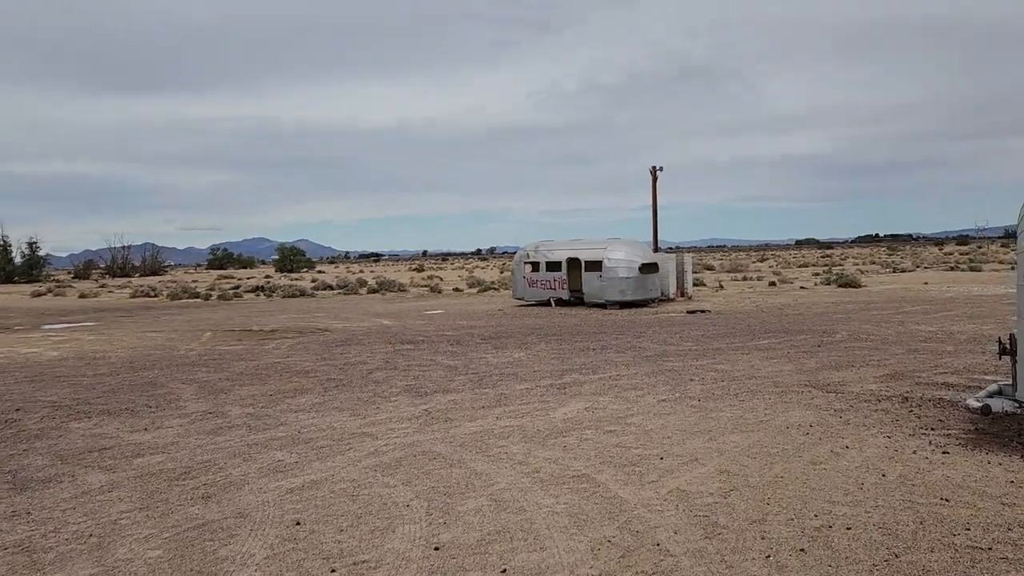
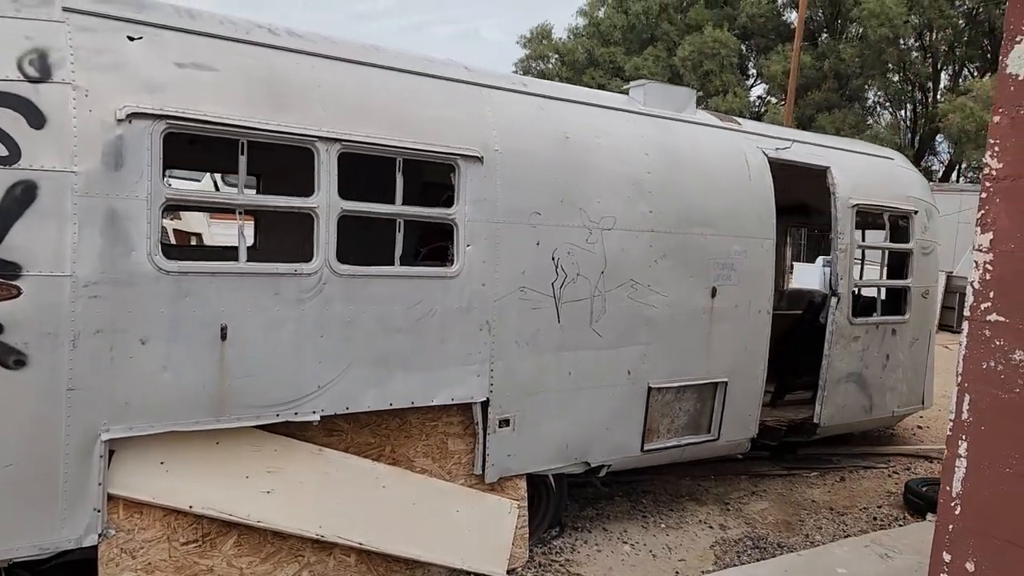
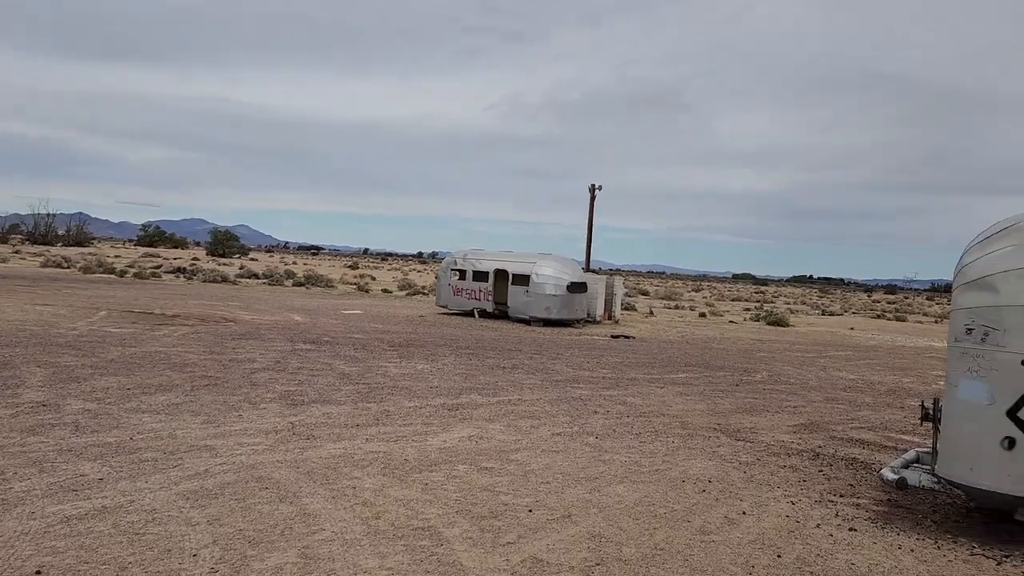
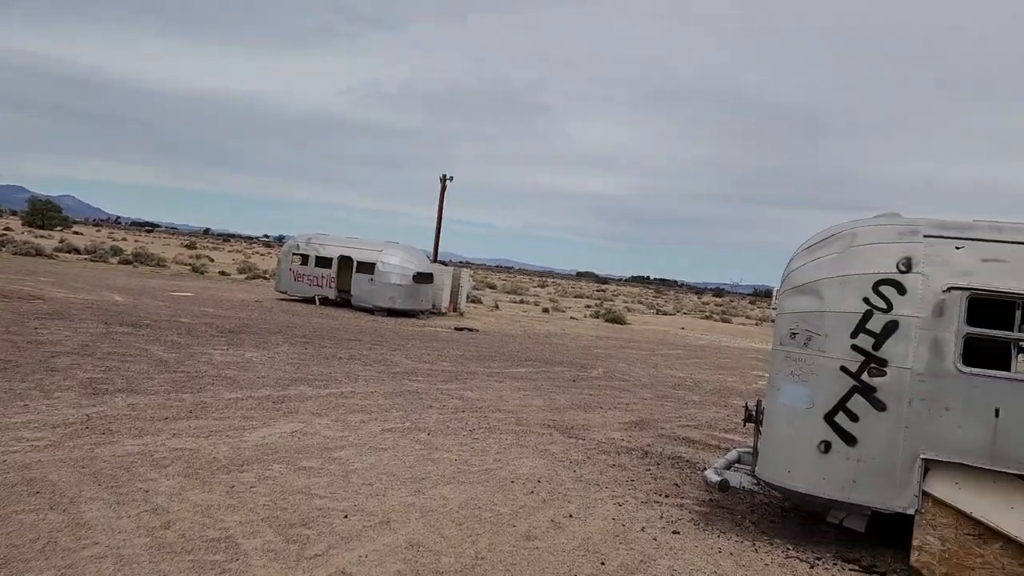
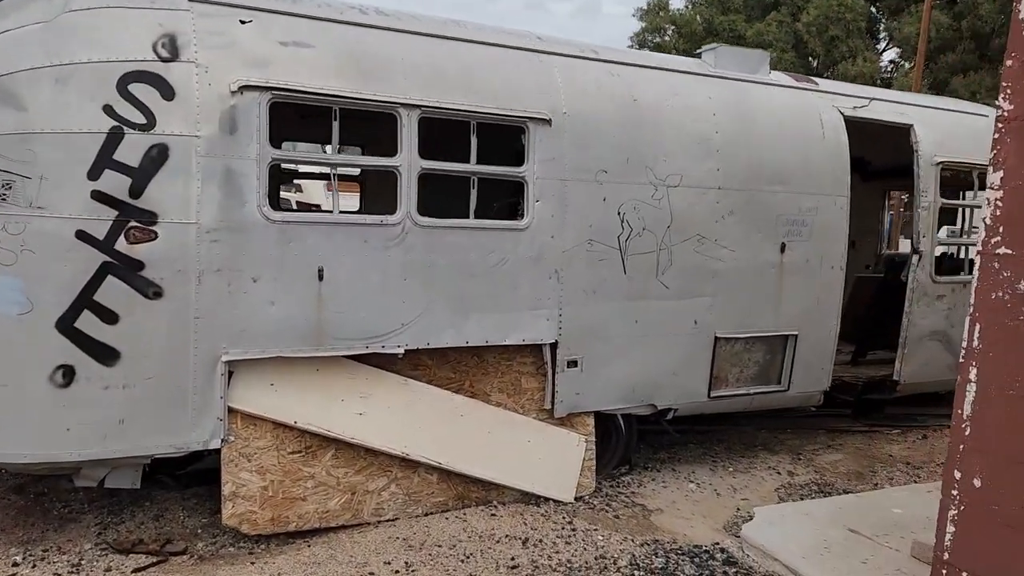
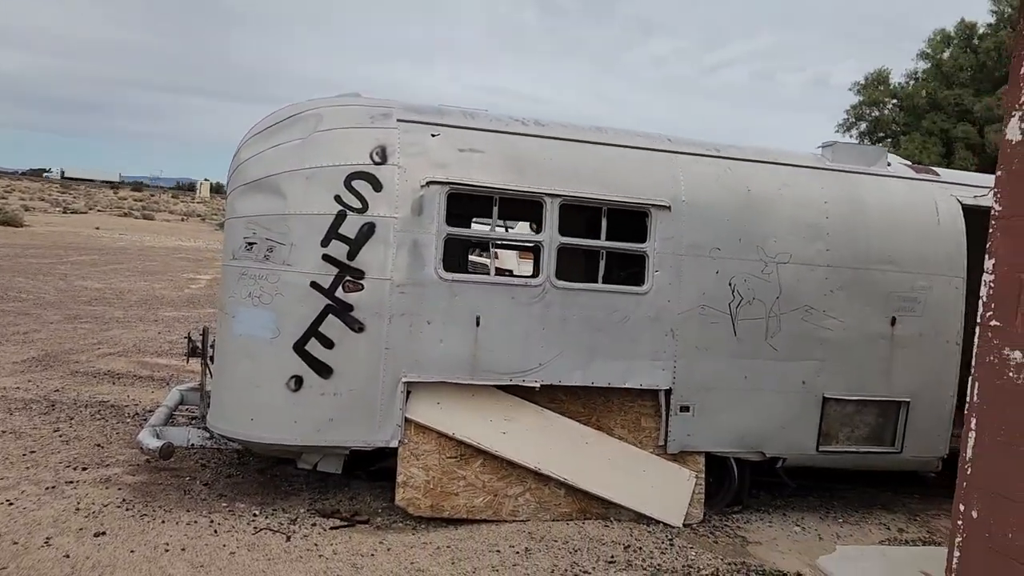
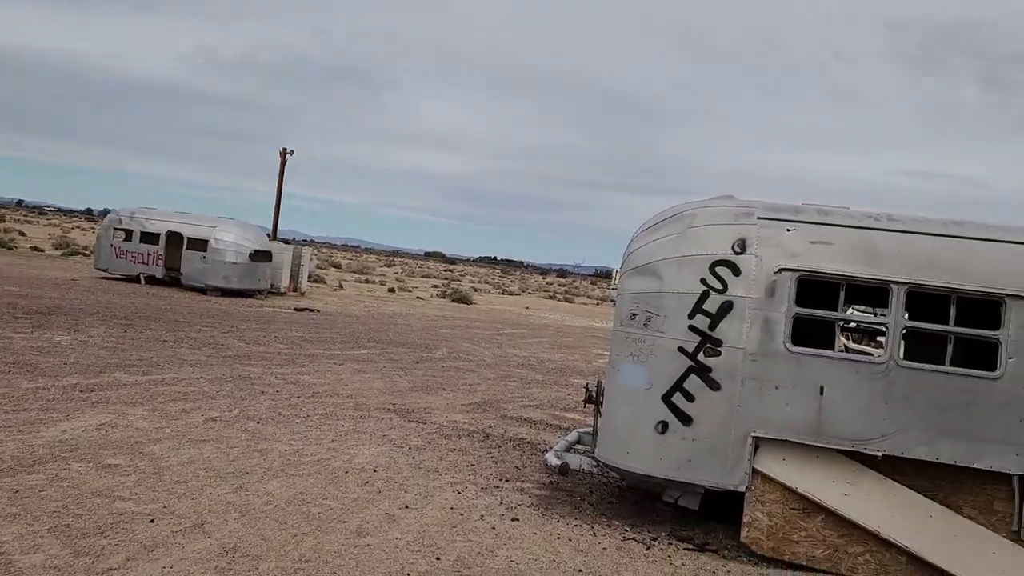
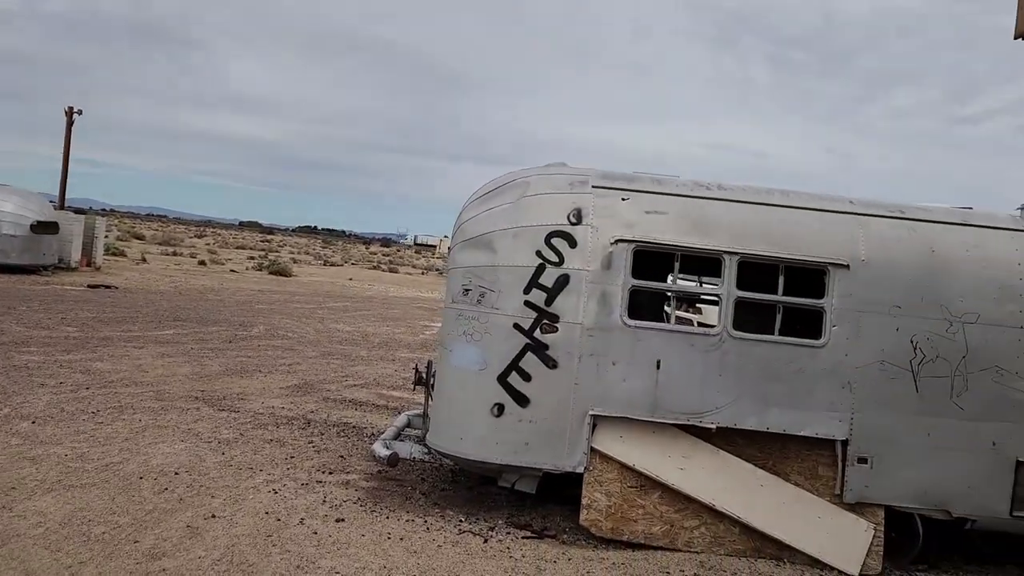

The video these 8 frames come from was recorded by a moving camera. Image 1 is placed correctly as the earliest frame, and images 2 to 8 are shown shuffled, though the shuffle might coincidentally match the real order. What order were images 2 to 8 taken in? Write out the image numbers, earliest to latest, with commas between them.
3, 4, 7, 8, 6, 5, 2
